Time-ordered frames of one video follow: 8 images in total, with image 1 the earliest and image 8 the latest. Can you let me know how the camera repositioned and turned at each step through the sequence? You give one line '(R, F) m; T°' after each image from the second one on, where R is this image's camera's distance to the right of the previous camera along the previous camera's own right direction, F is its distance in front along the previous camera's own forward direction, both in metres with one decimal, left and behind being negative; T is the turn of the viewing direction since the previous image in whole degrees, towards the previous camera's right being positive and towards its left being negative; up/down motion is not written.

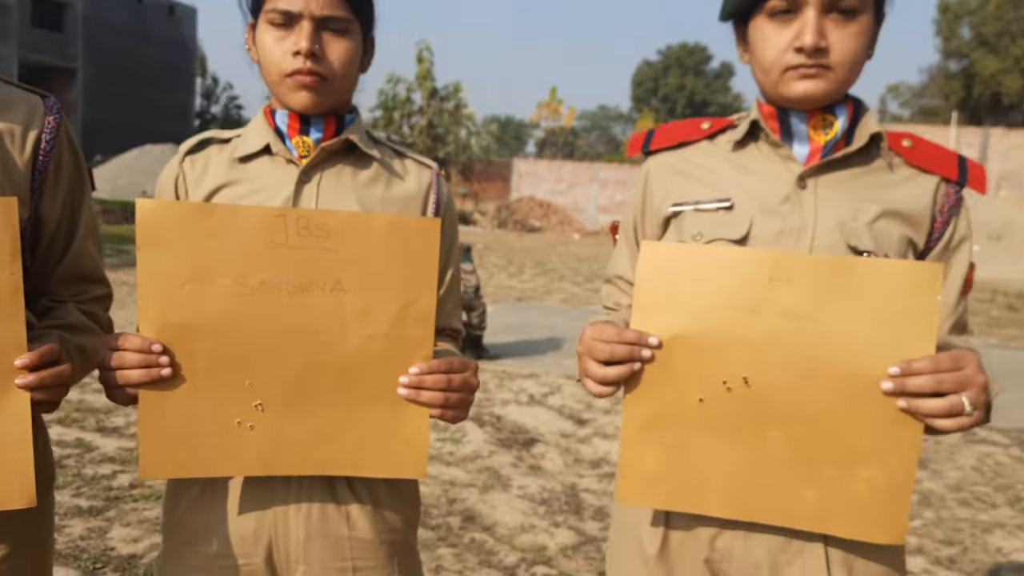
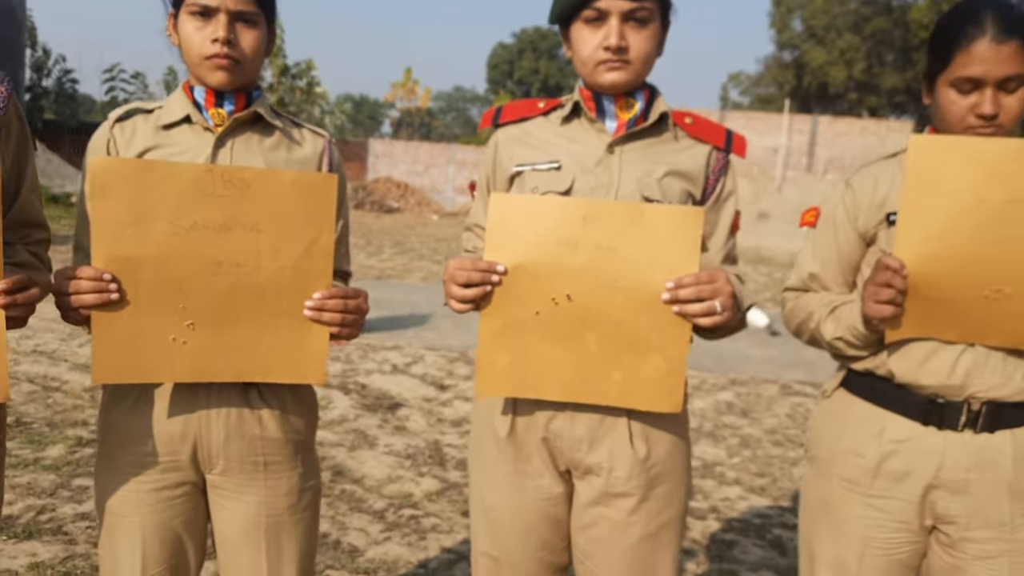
(0.0, -0.4) m; +9°
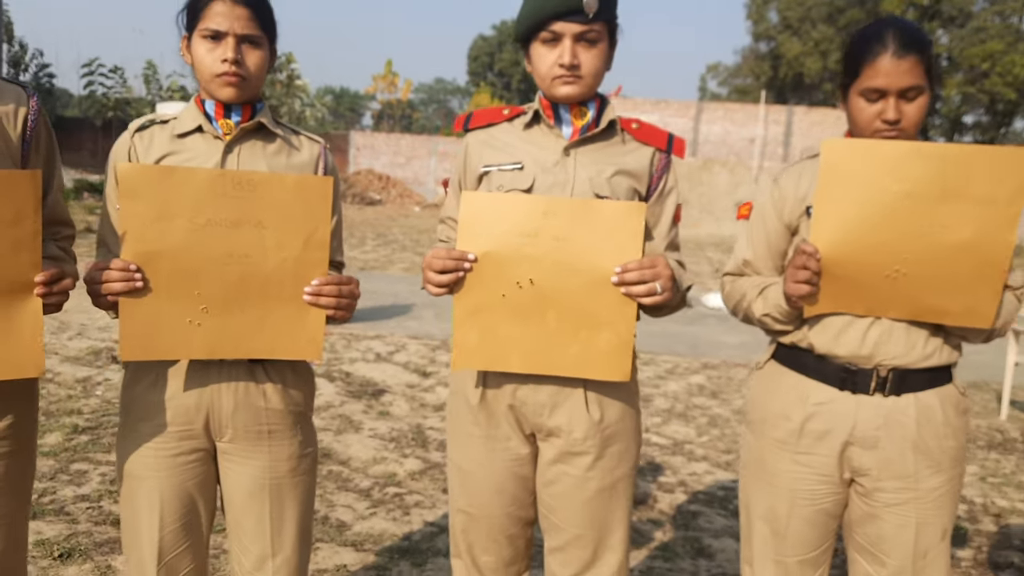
(0.0, -0.2) m; +1°
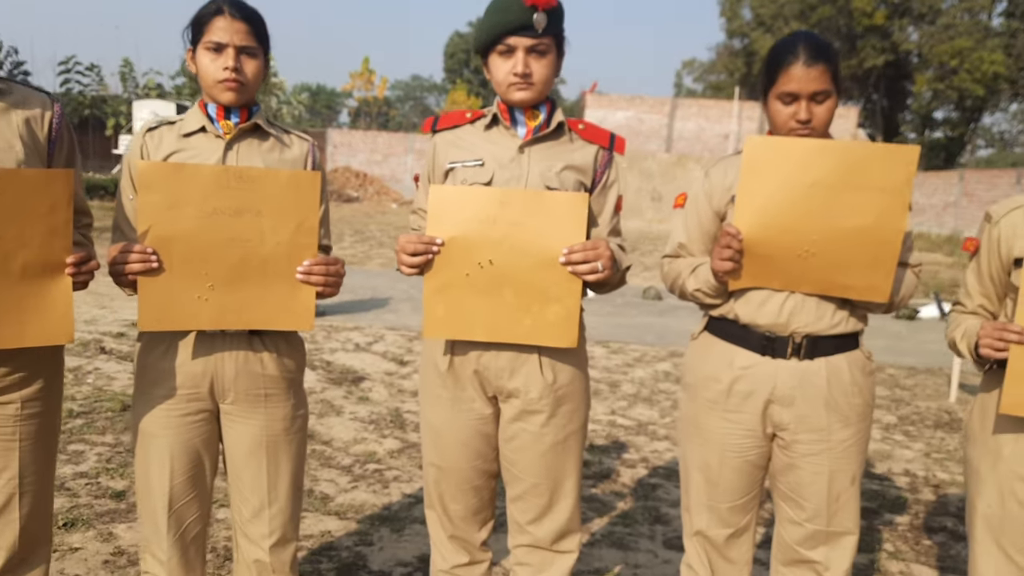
(0.0, -0.3) m; +1°
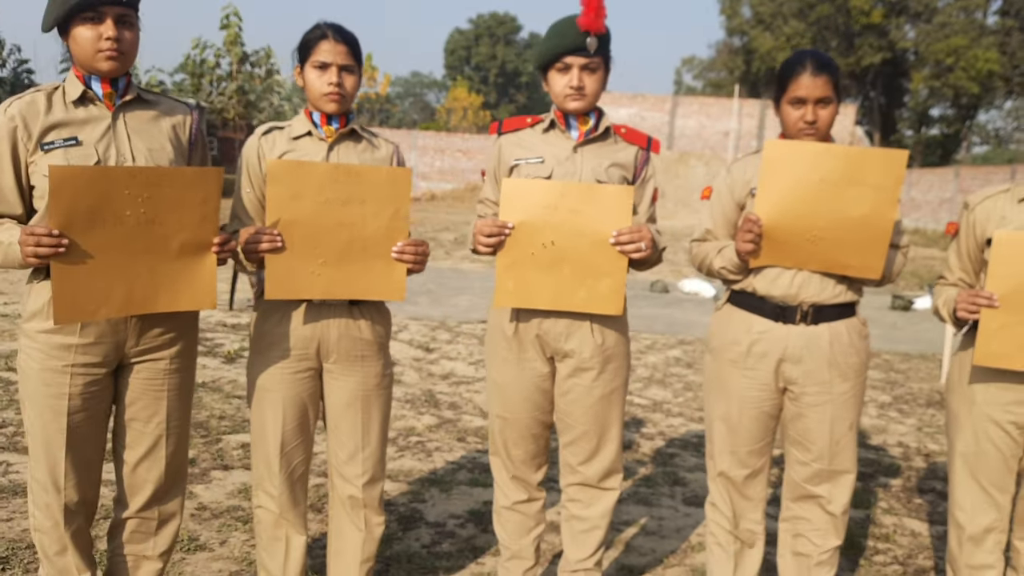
(-0.2, -0.4) m; 0°
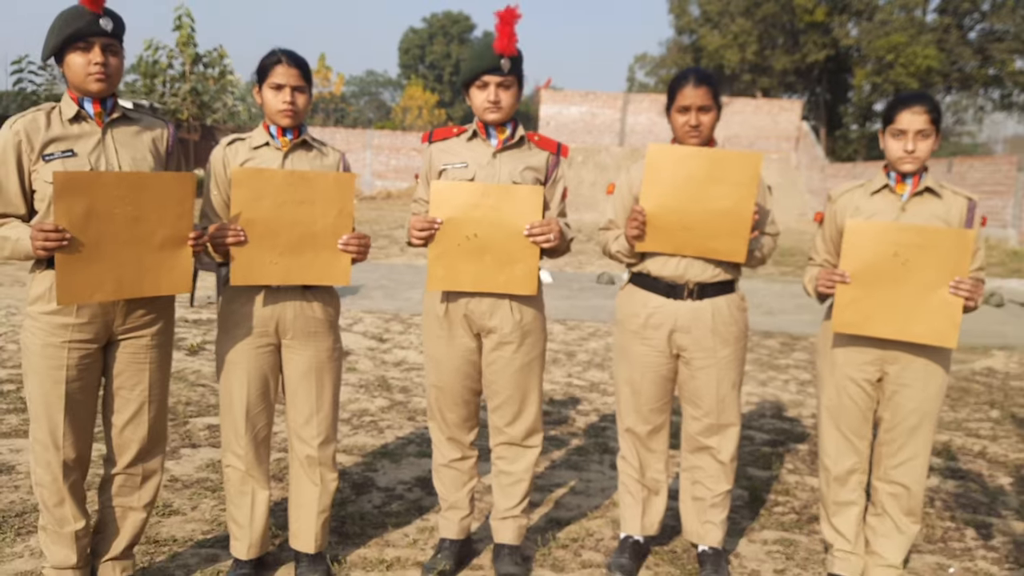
(+0.1, -0.5) m; +2°
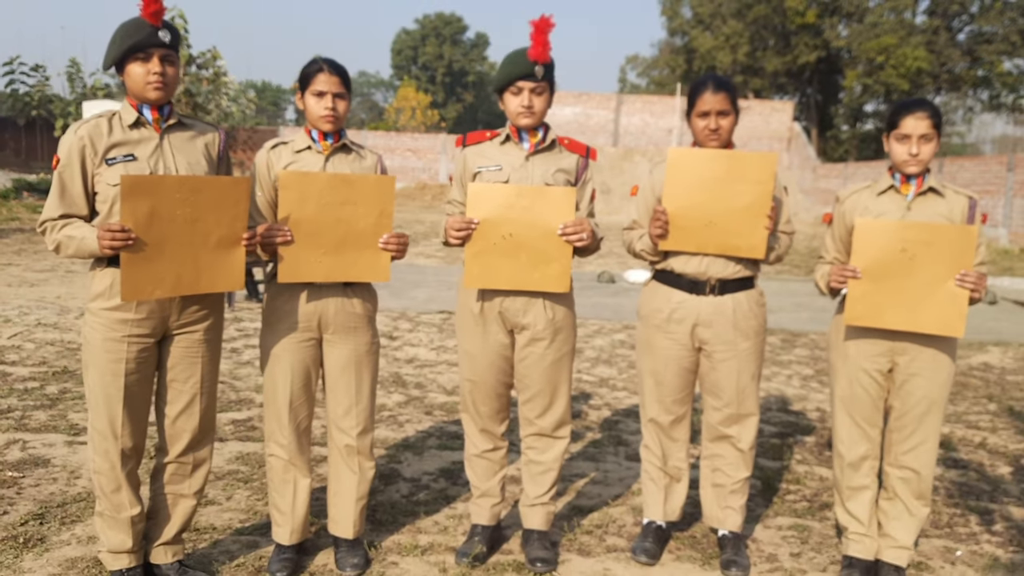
(-0.1, -0.2) m; +1°
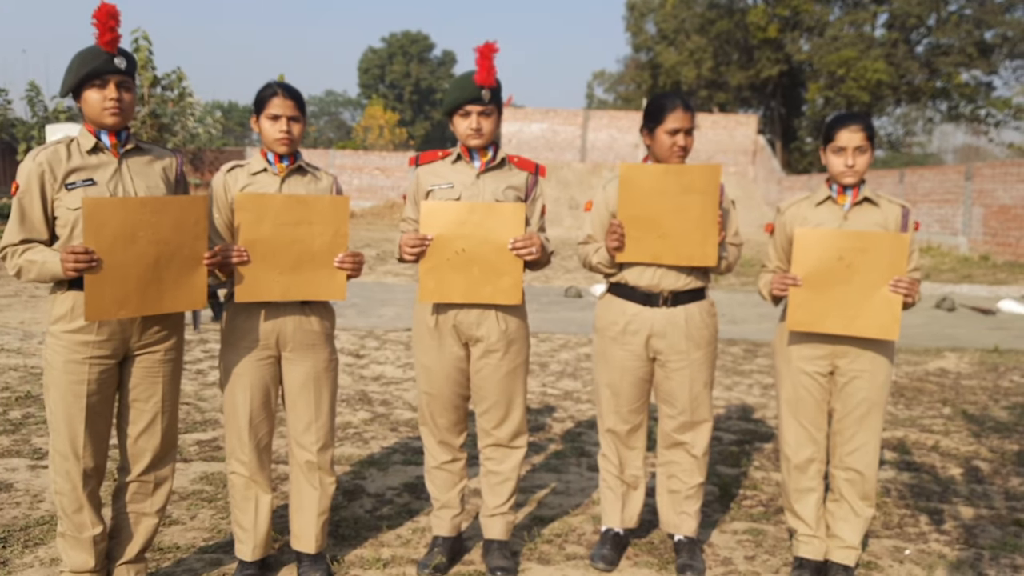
(+0.1, -0.1) m; +2°
